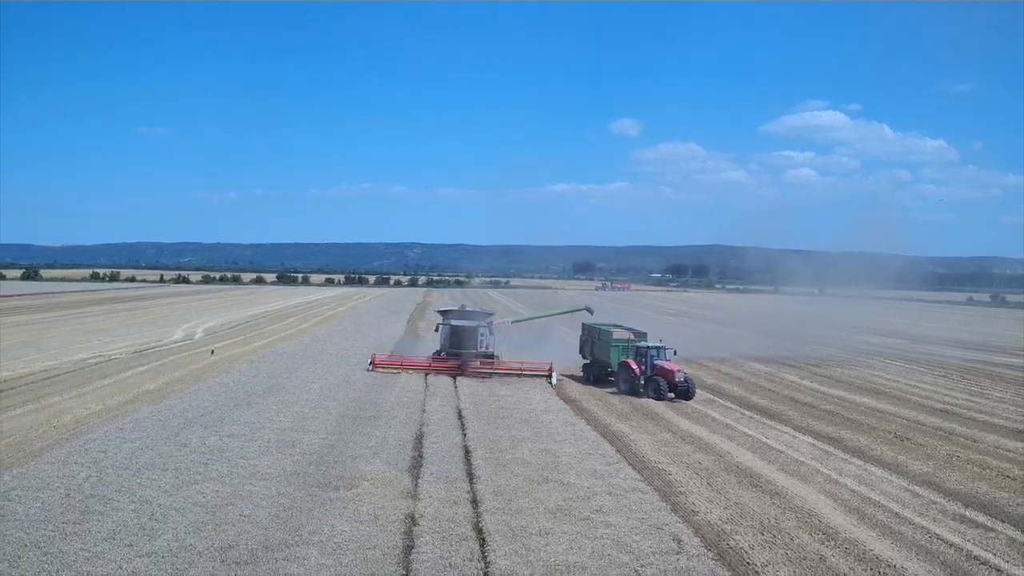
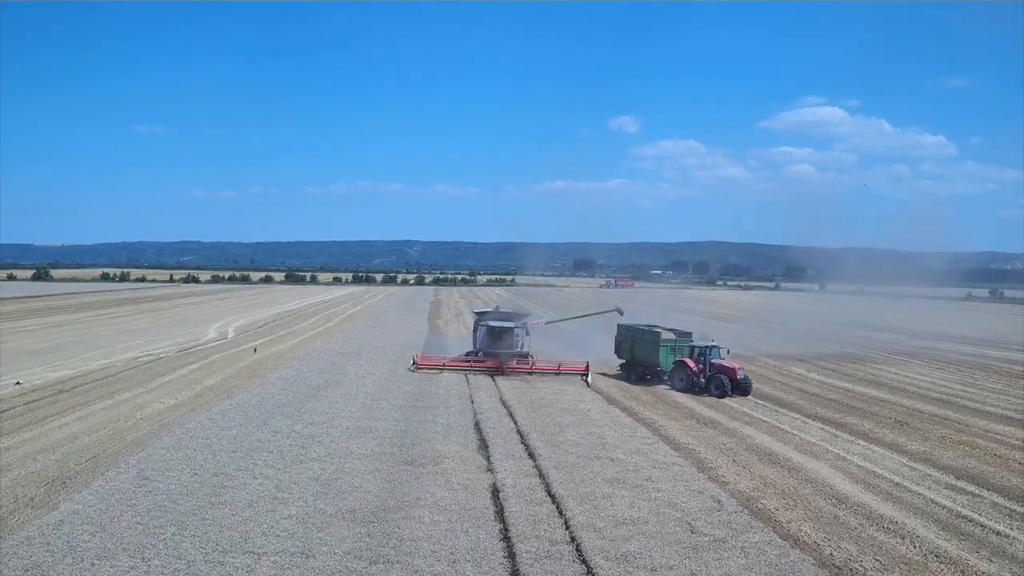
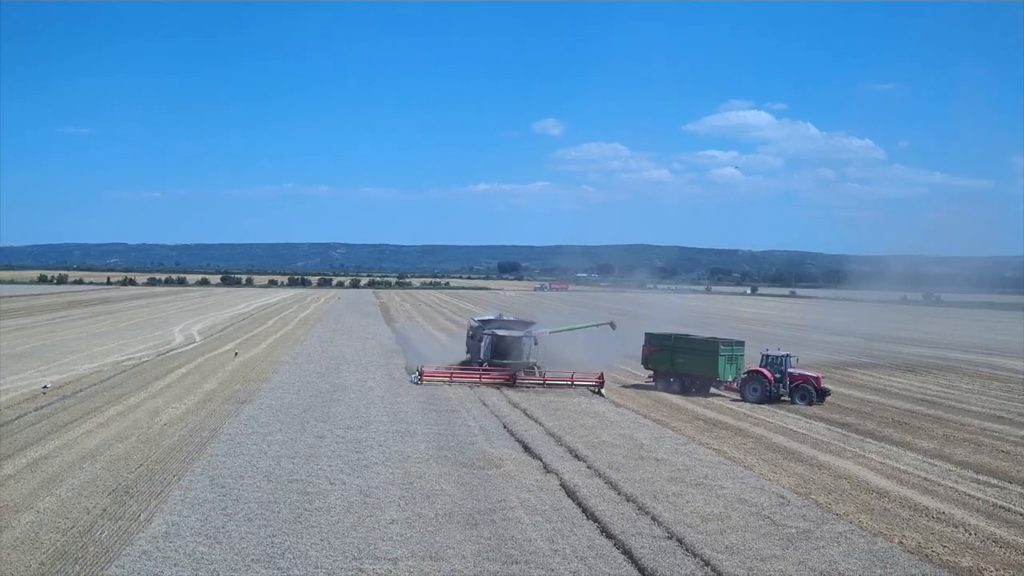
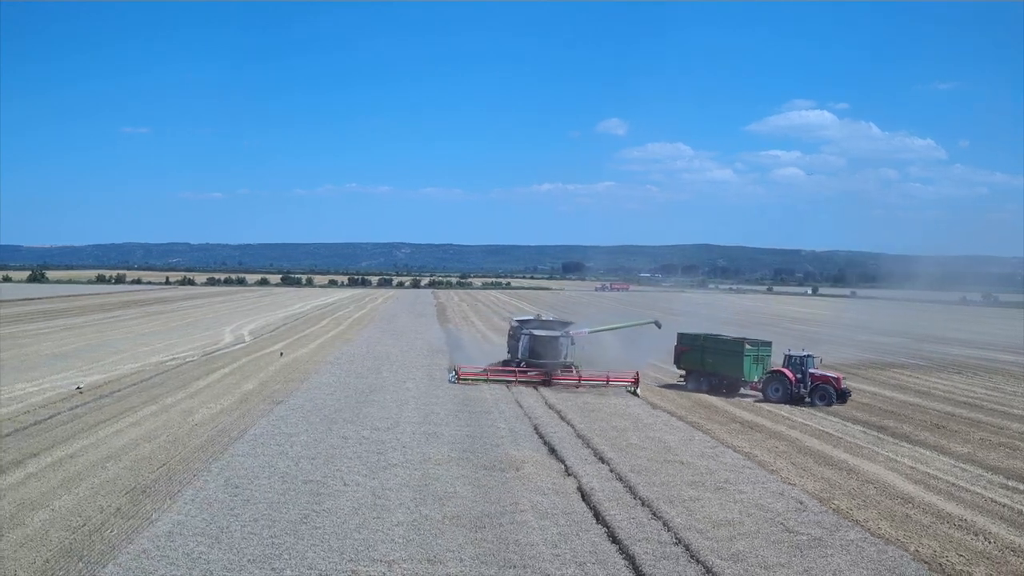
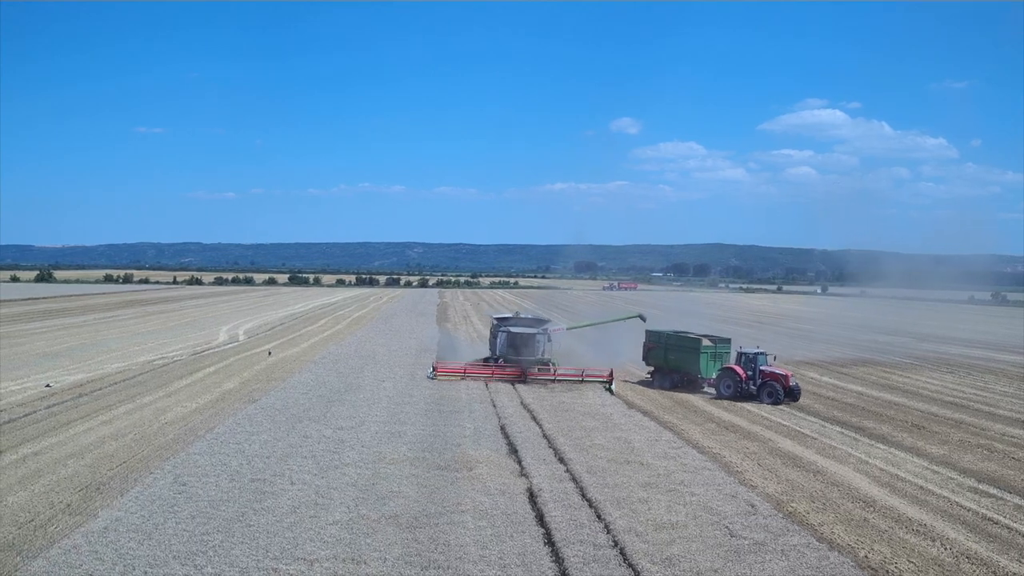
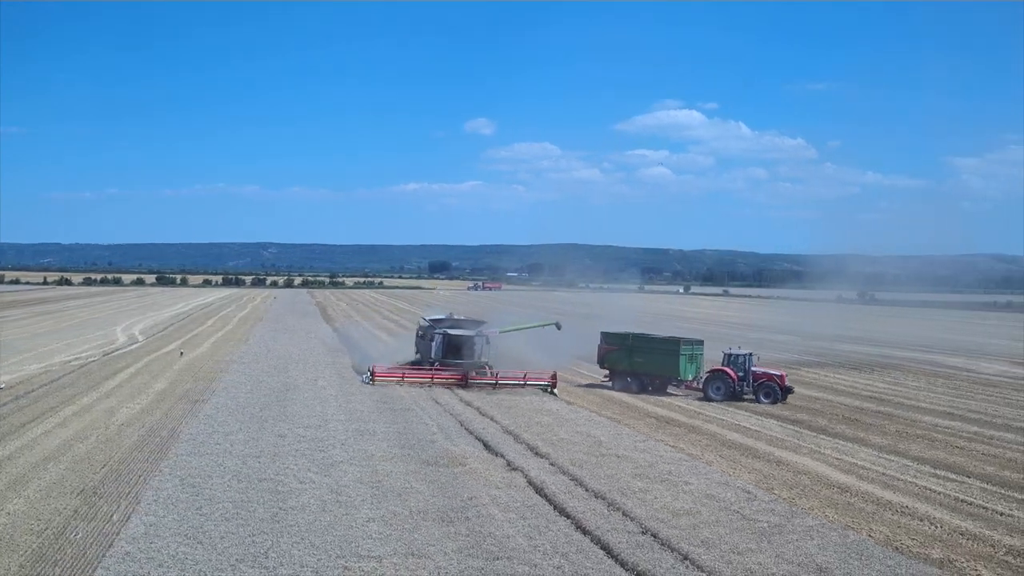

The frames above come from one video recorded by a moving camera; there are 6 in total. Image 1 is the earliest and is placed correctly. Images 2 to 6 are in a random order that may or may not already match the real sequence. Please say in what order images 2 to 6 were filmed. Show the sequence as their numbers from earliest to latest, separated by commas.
2, 5, 4, 3, 6
